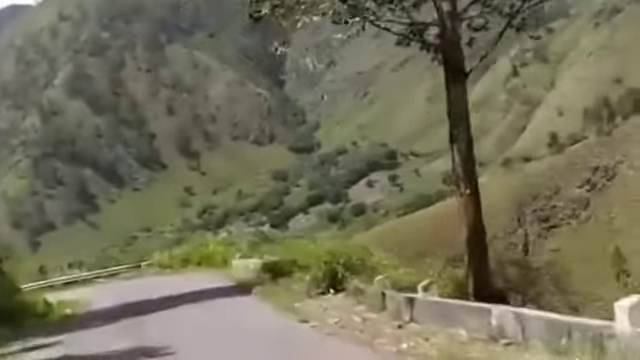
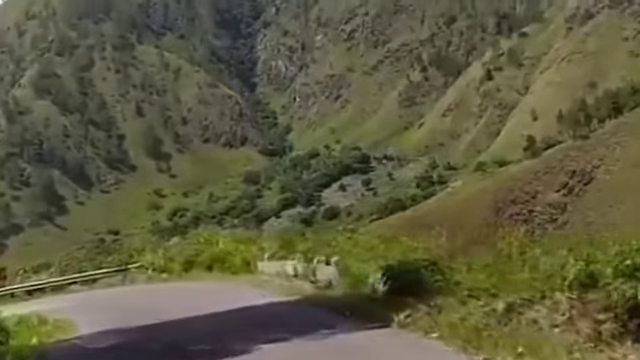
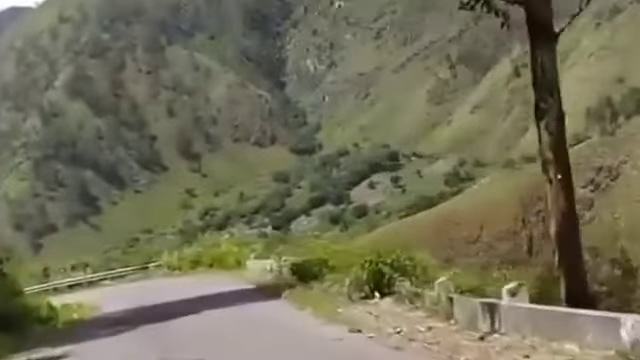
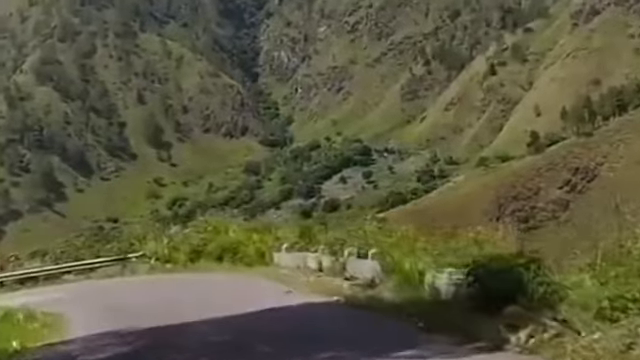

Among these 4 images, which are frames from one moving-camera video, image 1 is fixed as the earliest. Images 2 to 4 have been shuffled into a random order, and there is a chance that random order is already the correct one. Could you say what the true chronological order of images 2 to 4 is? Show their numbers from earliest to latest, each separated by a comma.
3, 2, 4
